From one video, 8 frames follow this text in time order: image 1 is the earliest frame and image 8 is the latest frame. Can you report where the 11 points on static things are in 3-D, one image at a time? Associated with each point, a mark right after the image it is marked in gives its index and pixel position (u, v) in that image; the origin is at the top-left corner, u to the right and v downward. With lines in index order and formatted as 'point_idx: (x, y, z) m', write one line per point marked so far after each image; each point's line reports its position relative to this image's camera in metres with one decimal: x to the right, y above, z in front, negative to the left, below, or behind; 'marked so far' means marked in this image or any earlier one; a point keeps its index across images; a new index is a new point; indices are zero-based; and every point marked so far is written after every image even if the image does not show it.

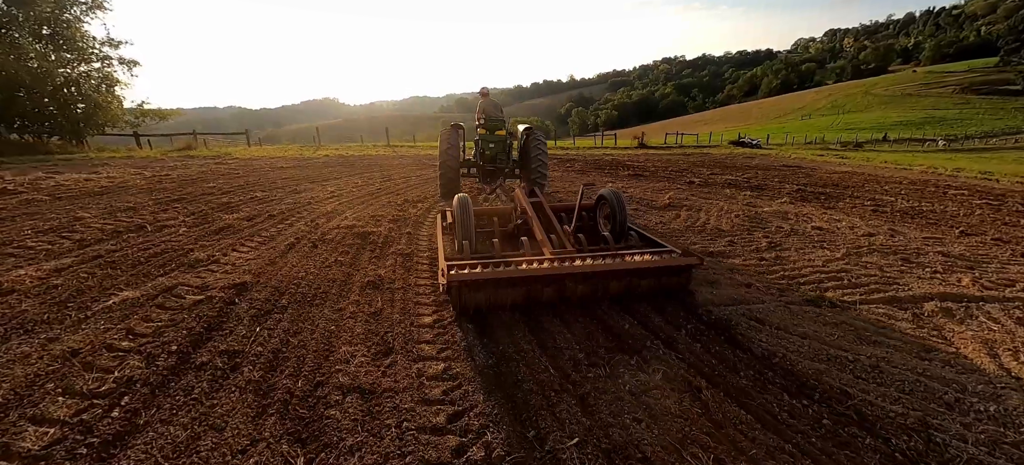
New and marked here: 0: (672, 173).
0: (+4.9, +1.8, +12.7) m
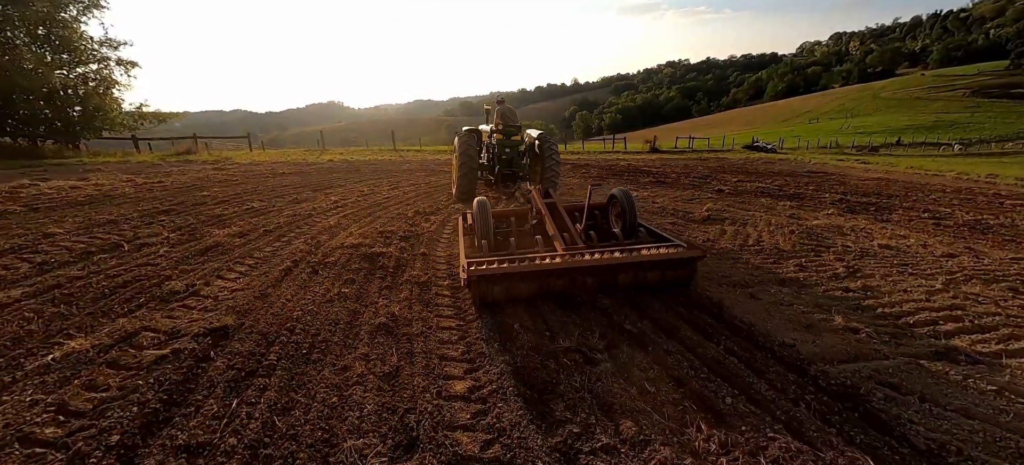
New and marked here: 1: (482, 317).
0: (+5.3, +1.5, +11.9) m
1: (-0.2, -0.6, +3.1) m
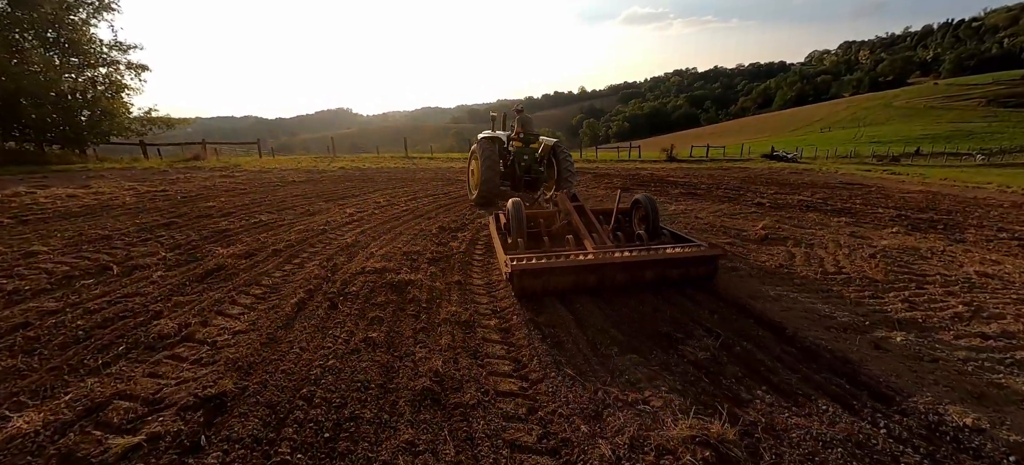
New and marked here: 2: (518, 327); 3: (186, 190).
0: (+5.8, +1.1, +11.2) m
1: (+0.2, -0.8, +2.4) m
2: (0.0, -0.7, +2.9) m
3: (-6.4, +0.8, +8.2) m
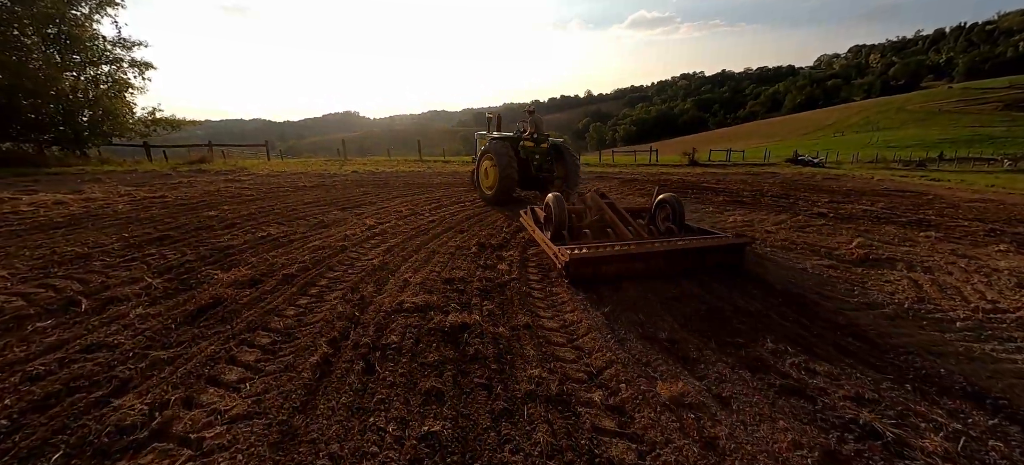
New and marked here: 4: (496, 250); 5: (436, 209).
0: (+6.5, +0.8, +10.3) m
1: (+0.8, -1.0, +1.5) m
2: (+0.6, -0.9, +2.1) m
3: (-5.8, +0.6, +7.4) m
4: (-0.2, -0.2, +4.7) m
5: (-1.3, +0.4, +7.3) m
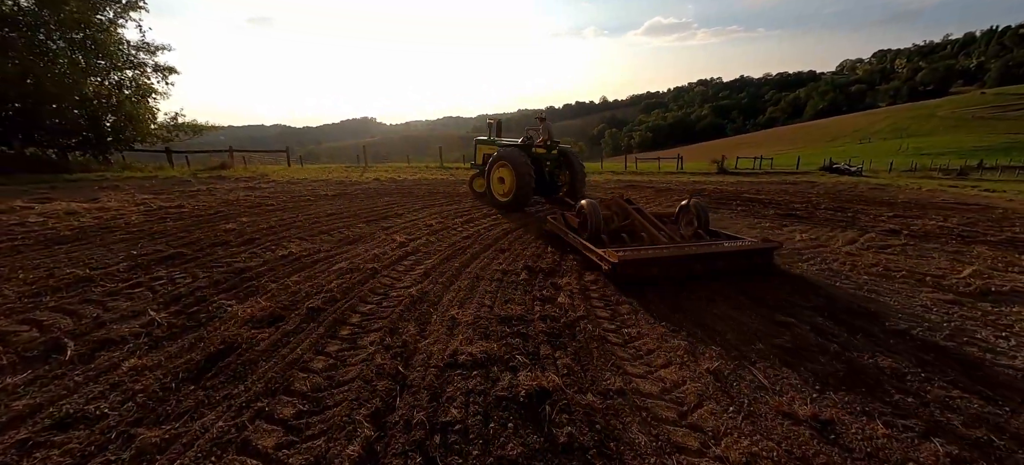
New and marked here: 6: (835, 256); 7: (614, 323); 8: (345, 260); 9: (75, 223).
0: (+7.2, +0.5, +9.4) m
1: (+1.2, -1.2, +0.8) m
2: (+1.0, -1.1, +1.4) m
3: (-5.1, +0.4, +6.9) m
4: (+0.3, -0.4, +4.1) m
5: (-0.7, +0.2, +6.7) m
6: (+4.1, -0.3, +5.3) m
7: (+0.8, -0.7, +3.1) m
8: (-1.7, -0.3, +4.3) m
9: (-5.7, +0.1, +5.5) m
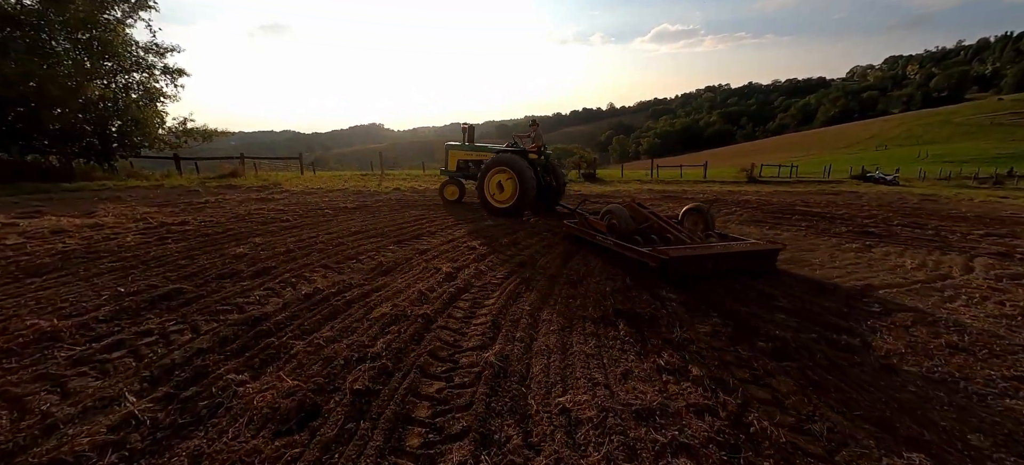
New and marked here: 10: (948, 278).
0: (+8.0, +0.1, +8.4) m
1: (+1.8, -1.4, -0.1) m
2: (+1.7, -1.3, +0.4) m
3: (-4.4, +0.2, +6.1) m
4: (+1.0, -0.7, +3.1) m
5: (0.0, -0.1, +5.8) m
6: (+4.9, -0.6, +4.3) m
7: (+1.4, -0.9, +2.1) m
8: (-1.0, -0.6, +3.4) m
9: (-5.0, -0.1, +4.6) m
10: (+5.2, -0.5, +4.8) m
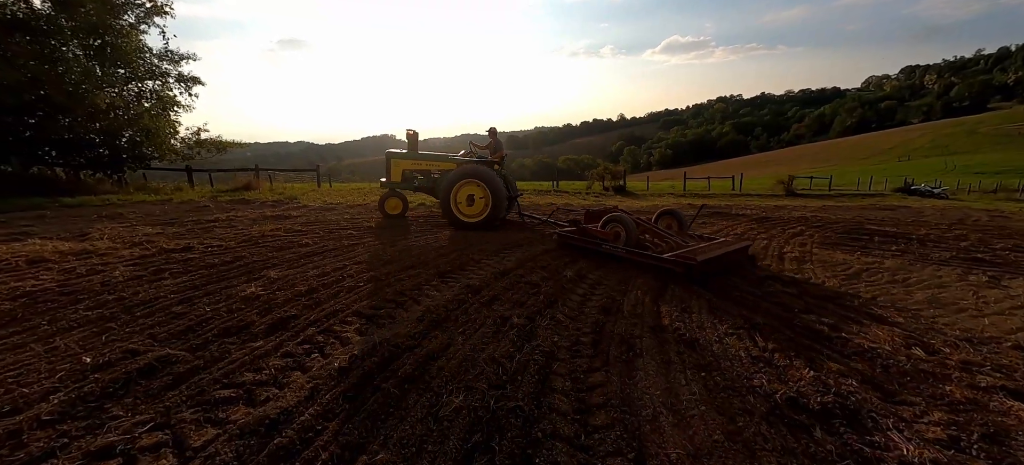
0: (+8.8, -0.4, +7.2) m
1: (+2.4, -1.6, -1.2) m
2: (+2.3, -1.5, -0.7) m
3: (-3.6, -0.2, +5.2) m
4: (+1.7, -1.0, +2.1) m
5: (+0.8, -0.5, +4.8) m
6: (+5.6, -0.9, +3.2) m
7: (+2.1, -1.2, +1.1) m
8: (-0.3, -0.8, +2.4) m
9: (-4.3, -0.4, +3.7) m
10: (+5.9, -0.9, +3.7) m
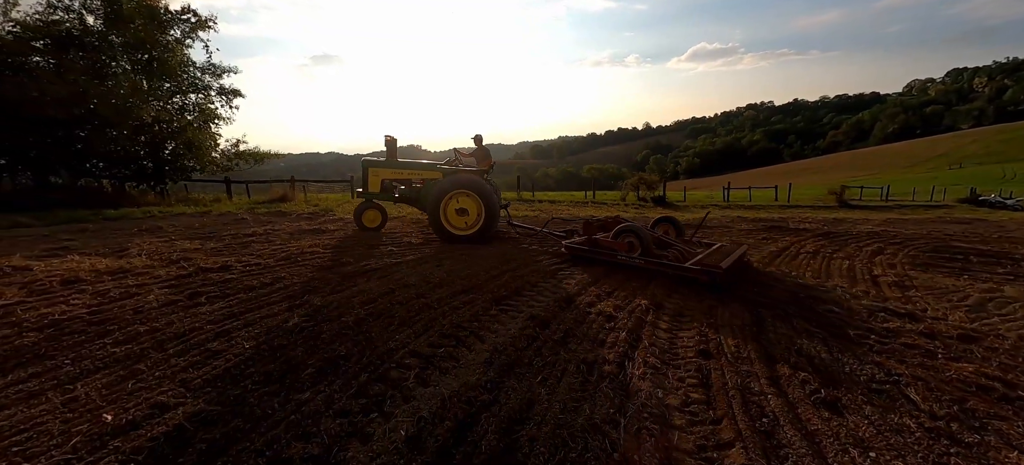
0: (+9.6, -0.7, +6.2) m
1: (+2.7, -1.7, -1.9) m
2: (+2.6, -1.6, -1.3) m
3: (-3.0, -0.4, +4.9) m
4: (+2.2, -1.1, +1.4) m
5: (+1.4, -0.7, +4.2) m
6: (+6.1, -1.2, +2.3) m
7: (+2.5, -1.4, +0.4) m
8: (+0.2, -1.0, +1.9) m
9: (-3.7, -0.6, +3.4) m
10: (+6.5, -1.1, +2.8) m
